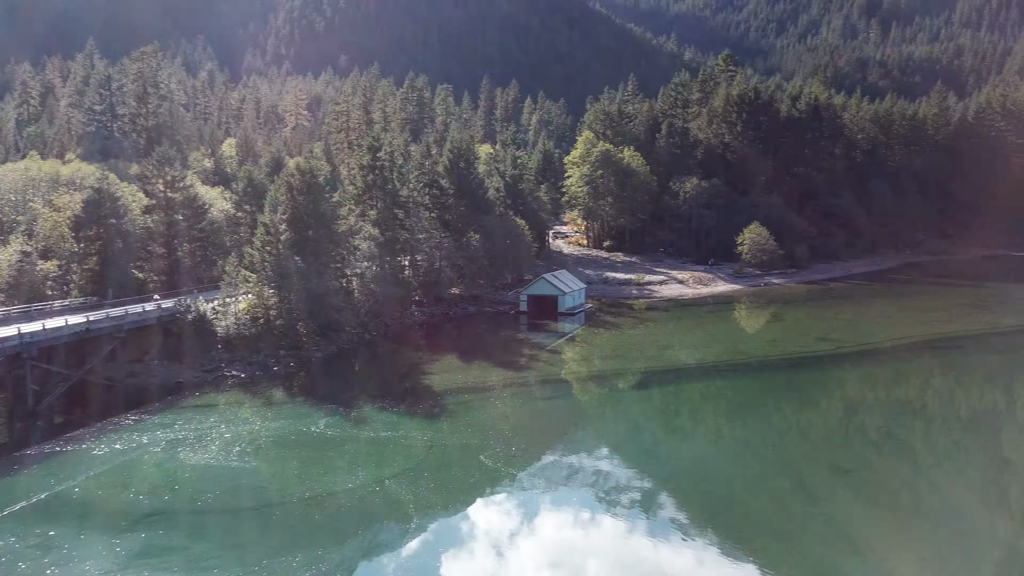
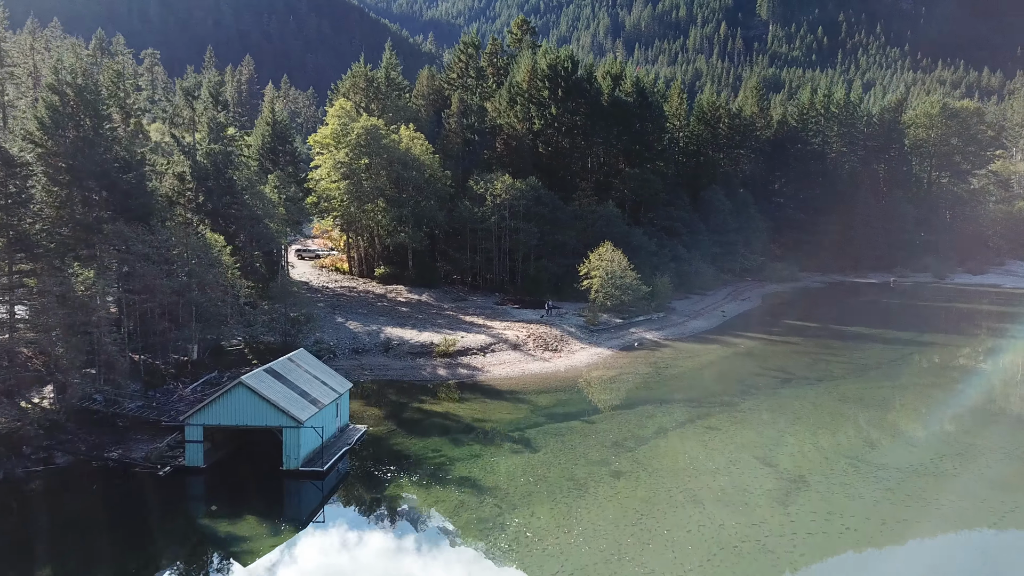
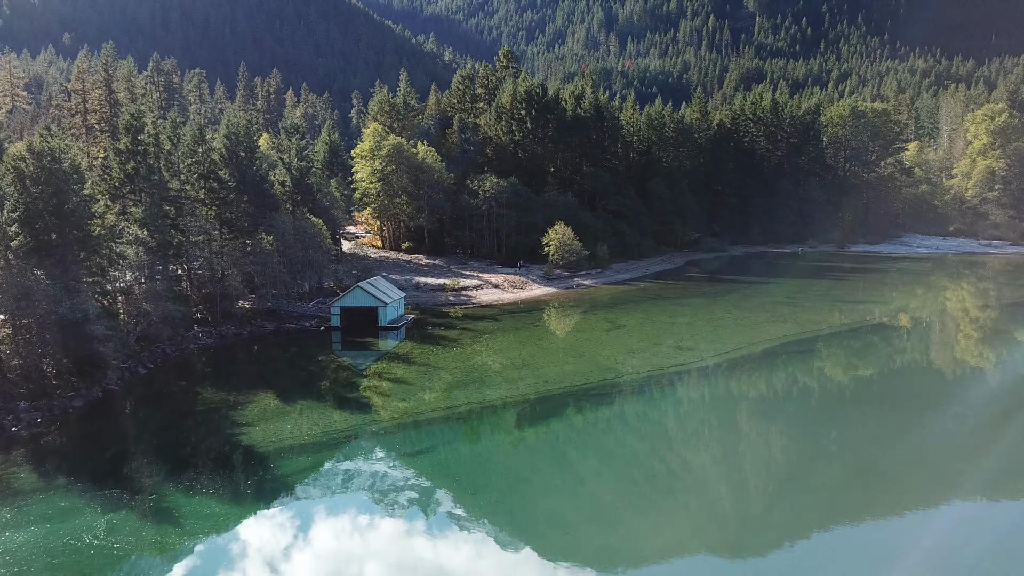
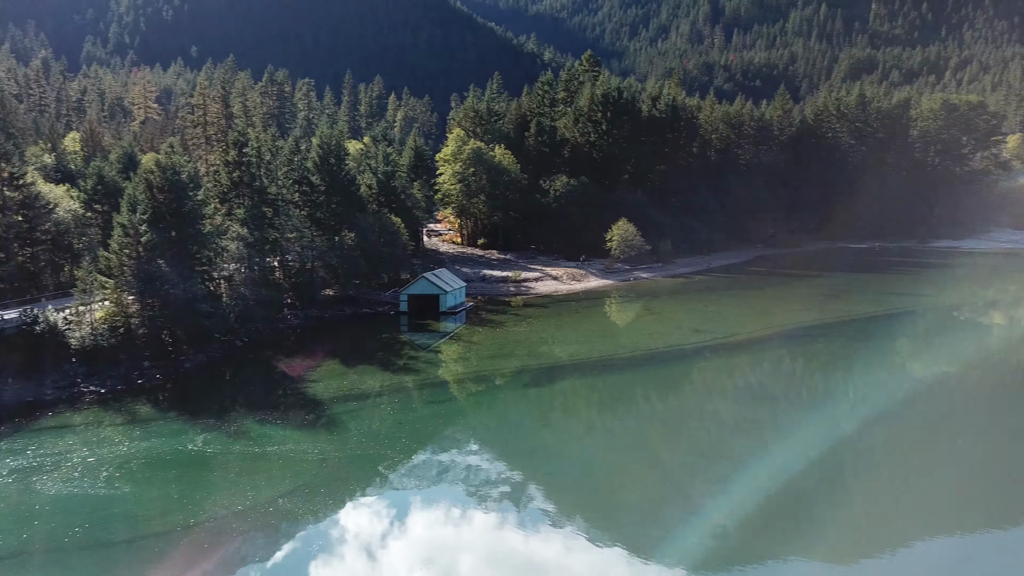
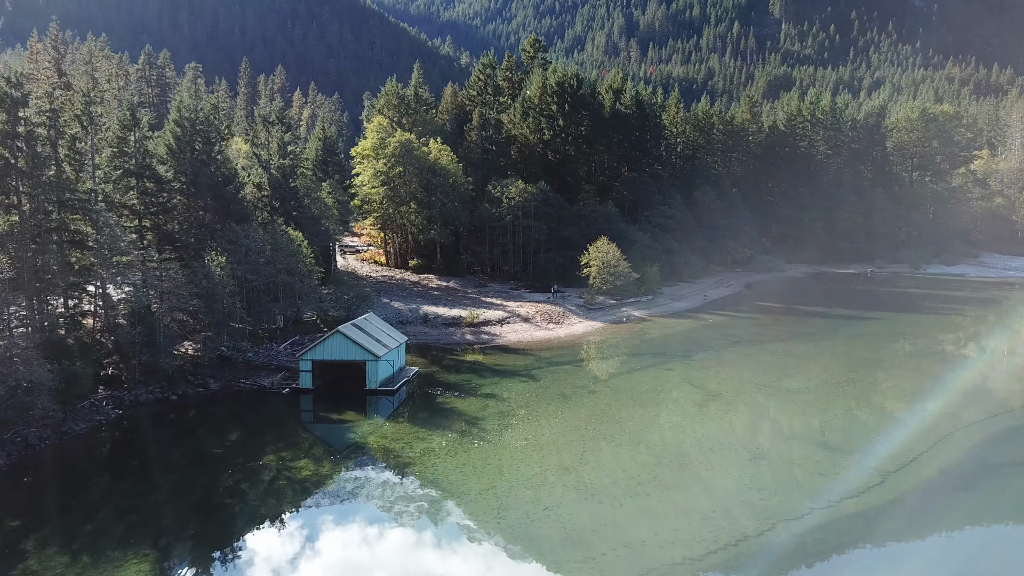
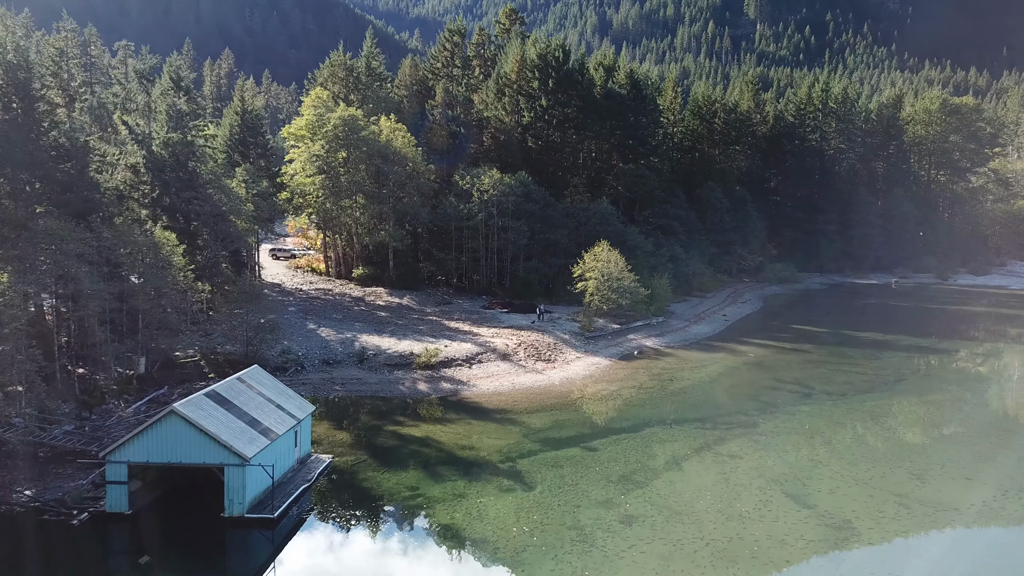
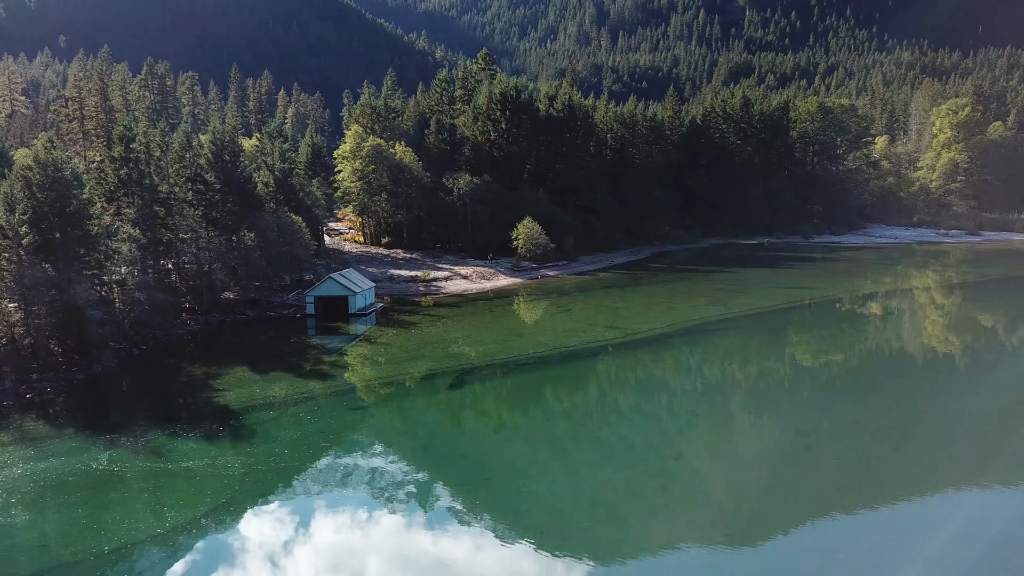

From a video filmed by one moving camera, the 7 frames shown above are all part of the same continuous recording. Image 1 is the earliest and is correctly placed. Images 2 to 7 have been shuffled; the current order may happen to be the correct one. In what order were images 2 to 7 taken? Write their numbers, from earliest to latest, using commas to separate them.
4, 7, 3, 5, 2, 6
